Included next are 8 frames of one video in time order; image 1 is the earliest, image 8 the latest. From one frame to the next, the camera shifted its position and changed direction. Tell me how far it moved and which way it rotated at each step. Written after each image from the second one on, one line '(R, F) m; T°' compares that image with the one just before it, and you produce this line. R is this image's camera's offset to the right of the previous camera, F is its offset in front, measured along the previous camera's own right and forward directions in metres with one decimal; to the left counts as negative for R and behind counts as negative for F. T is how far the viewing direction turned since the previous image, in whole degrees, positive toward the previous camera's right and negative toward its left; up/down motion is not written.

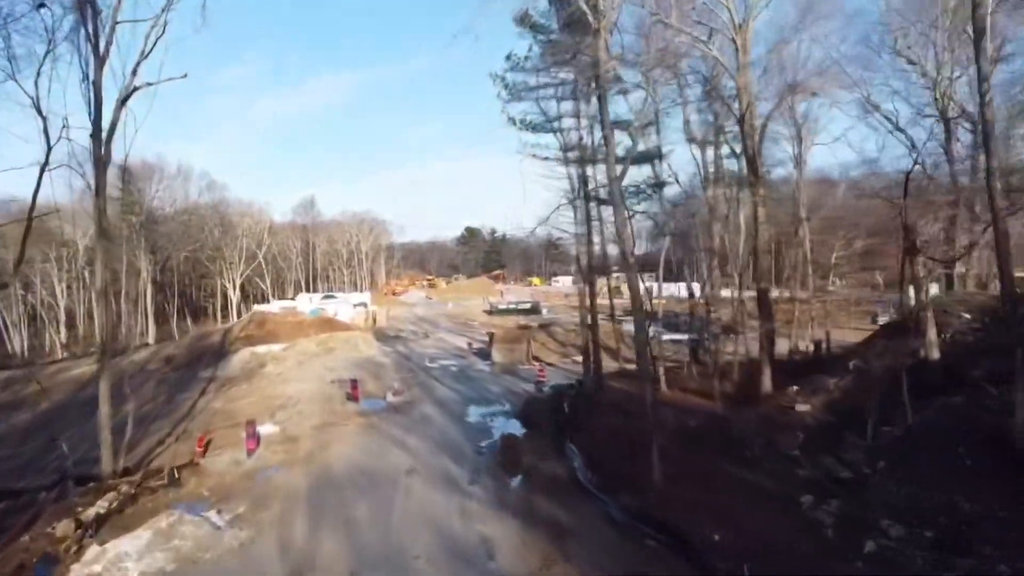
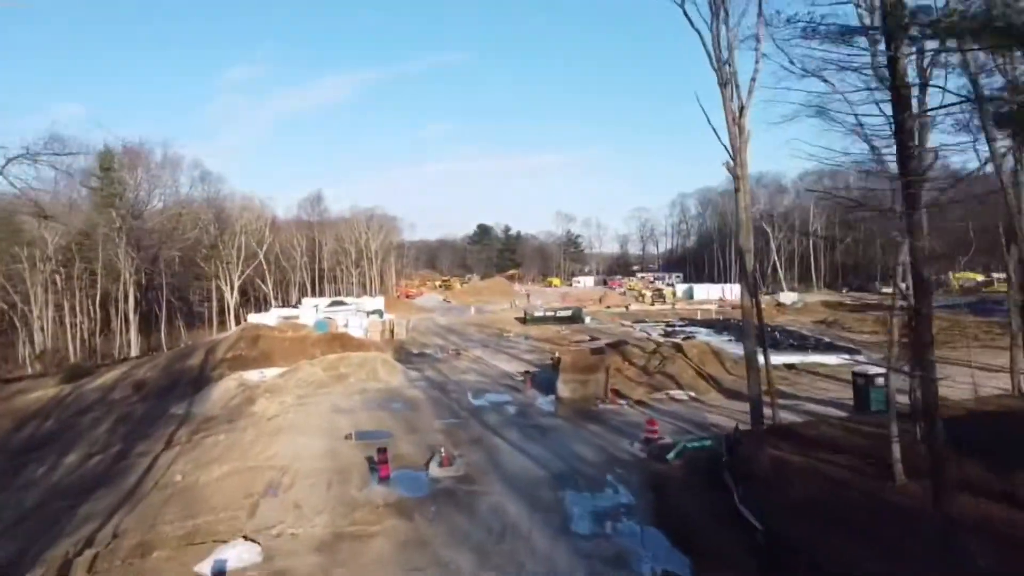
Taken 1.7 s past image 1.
(-1.8, +7.4) m; 0°
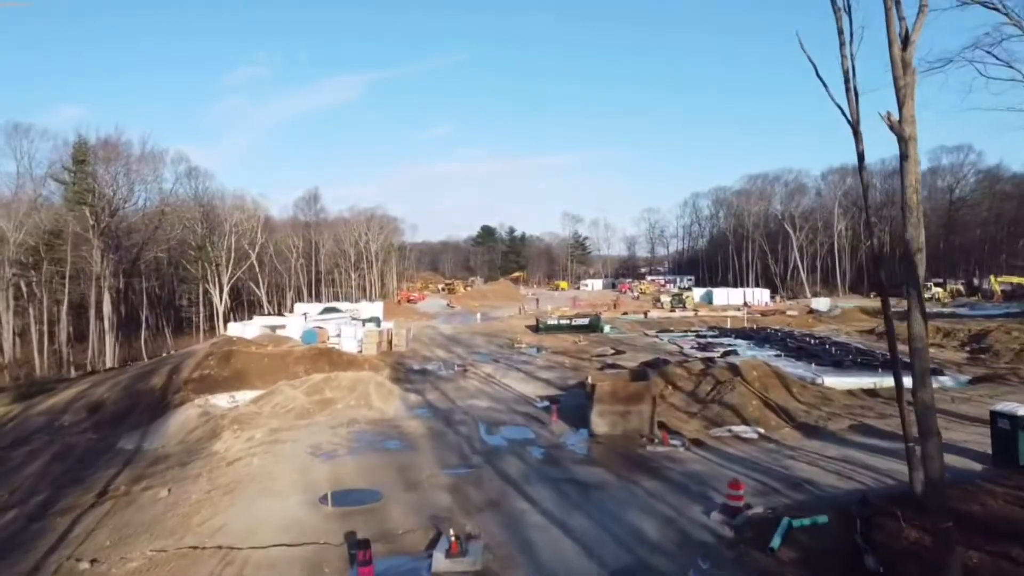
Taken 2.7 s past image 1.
(-0.5, +4.3) m; 0°
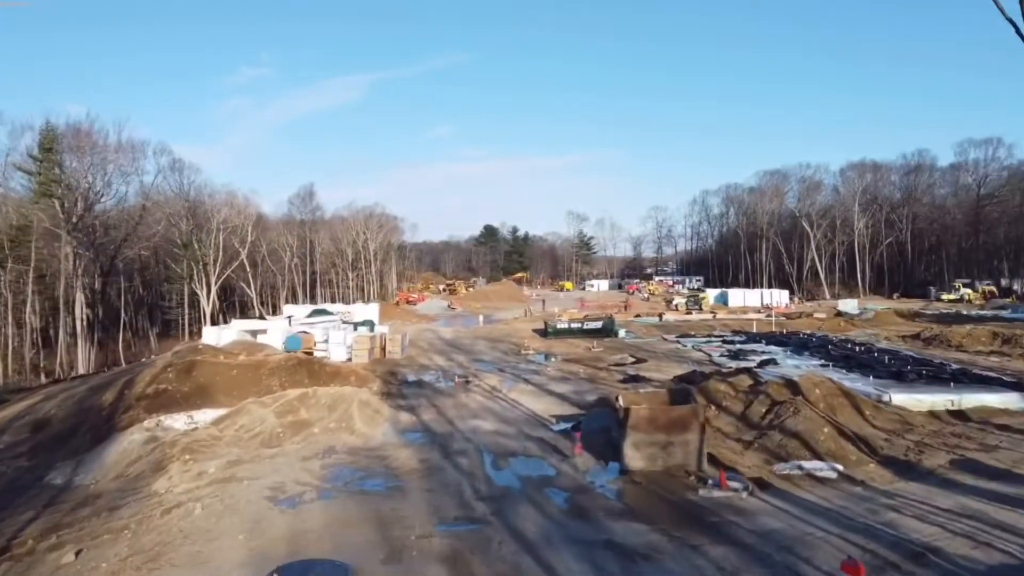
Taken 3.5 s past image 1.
(-0.2, +3.5) m; 0°
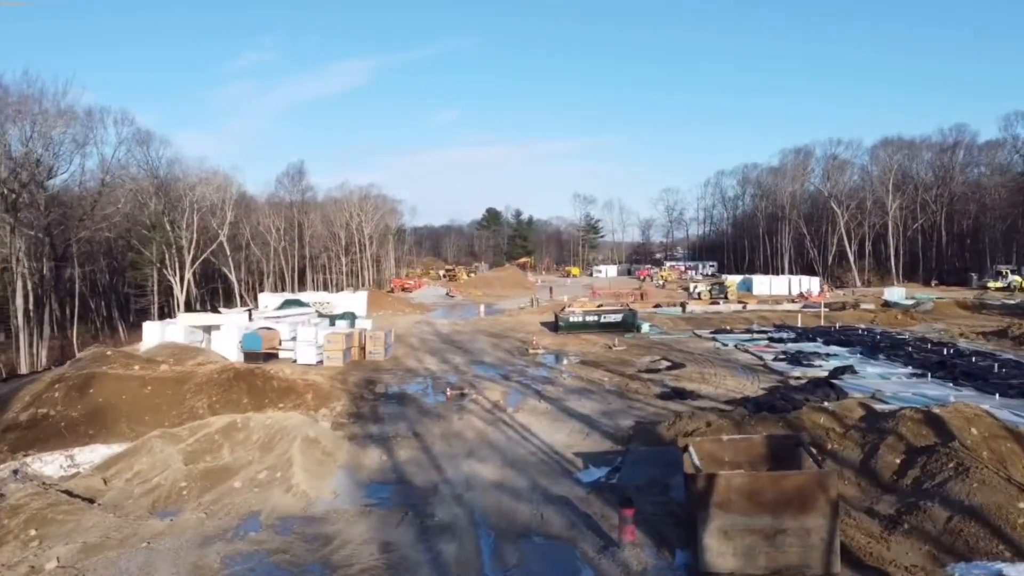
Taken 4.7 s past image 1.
(-0.1, +5.4) m; 0°
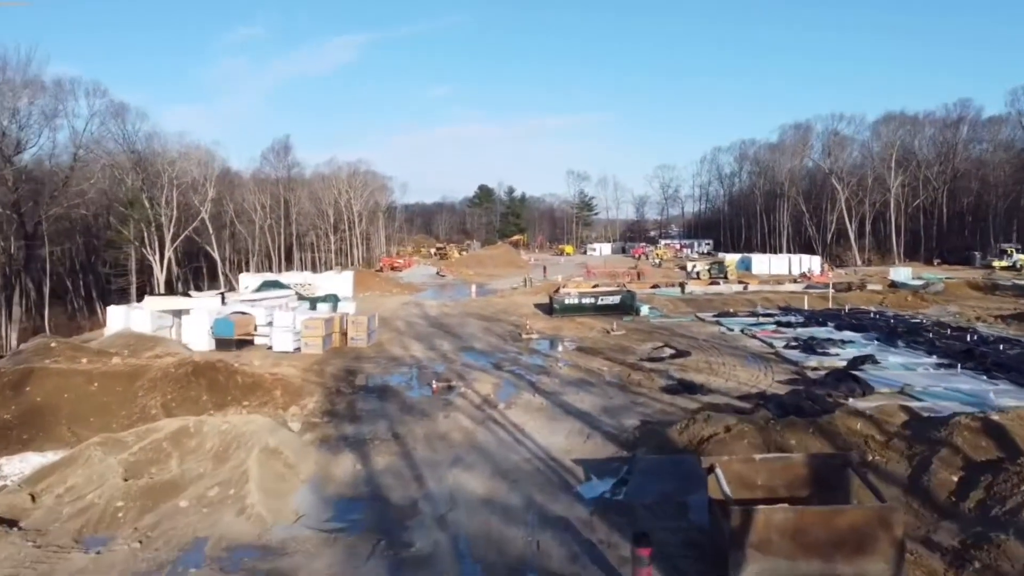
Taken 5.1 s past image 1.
(0.0, +1.7) m; +1°
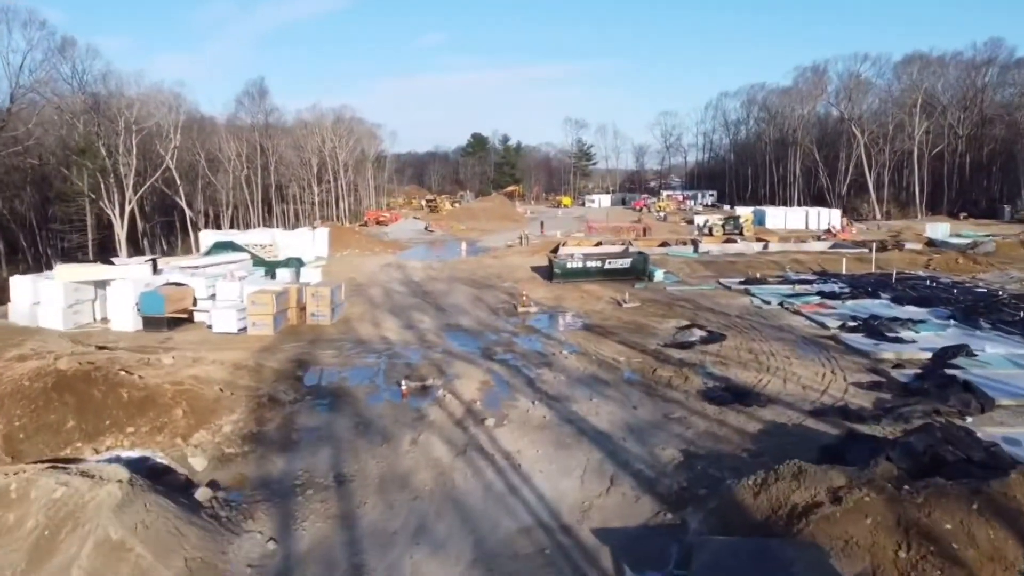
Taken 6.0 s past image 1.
(0.0, +4.2) m; 0°
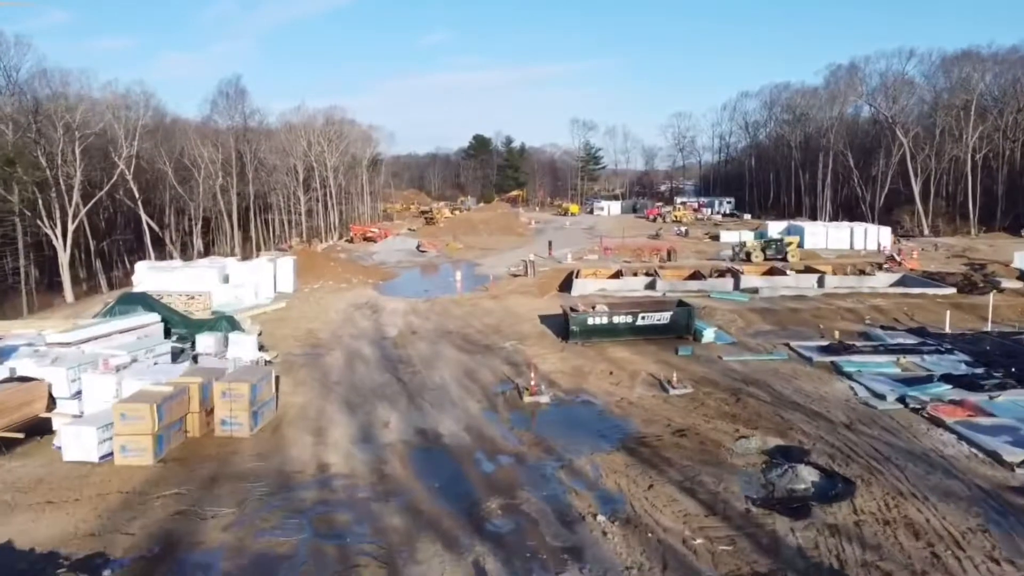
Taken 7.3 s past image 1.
(0.0, +6.4) m; 0°
